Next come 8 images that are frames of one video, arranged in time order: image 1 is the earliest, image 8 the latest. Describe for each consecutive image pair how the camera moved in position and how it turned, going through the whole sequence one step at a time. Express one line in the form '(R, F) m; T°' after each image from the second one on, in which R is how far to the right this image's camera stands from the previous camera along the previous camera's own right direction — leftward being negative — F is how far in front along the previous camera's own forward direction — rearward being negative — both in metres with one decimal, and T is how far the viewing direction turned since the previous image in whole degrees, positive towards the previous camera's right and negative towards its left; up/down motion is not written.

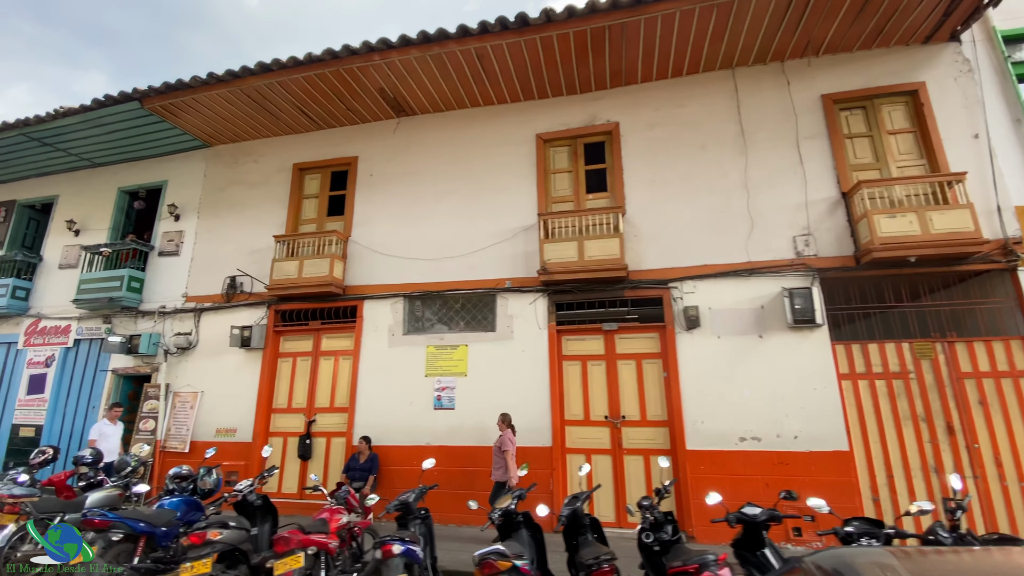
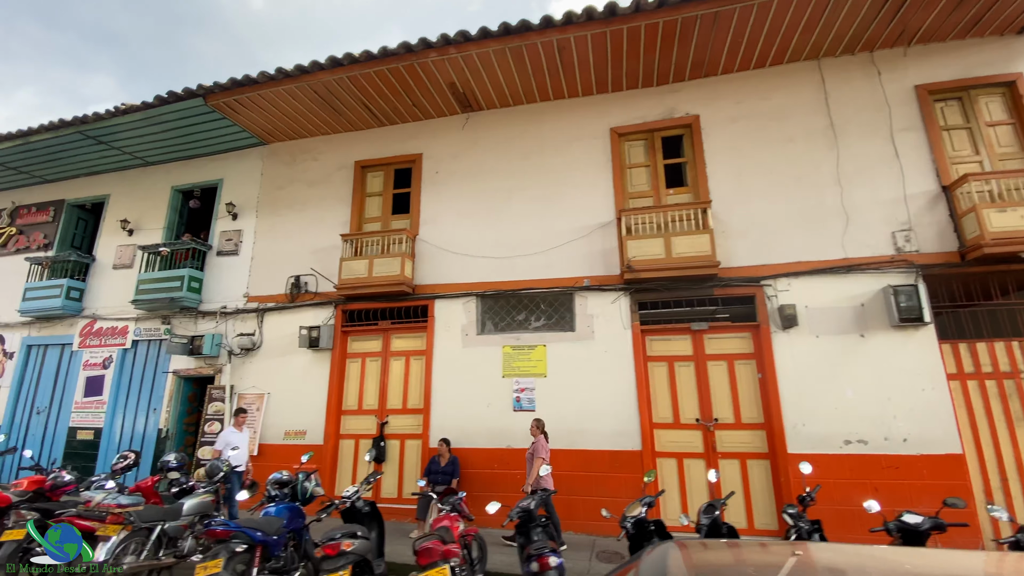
(-1.1, +0.2) m; 0°
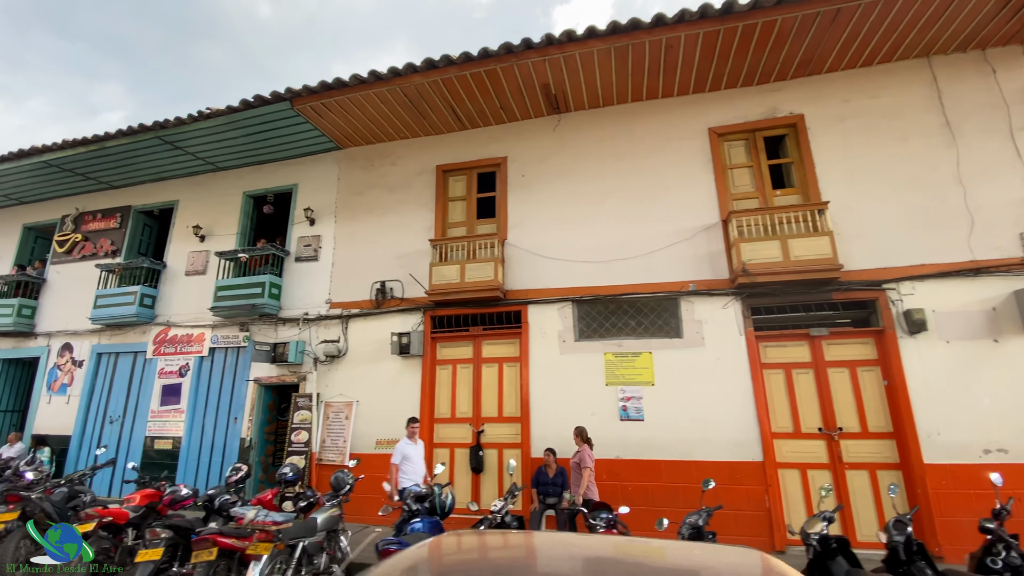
(-1.4, +0.2) m; 0°
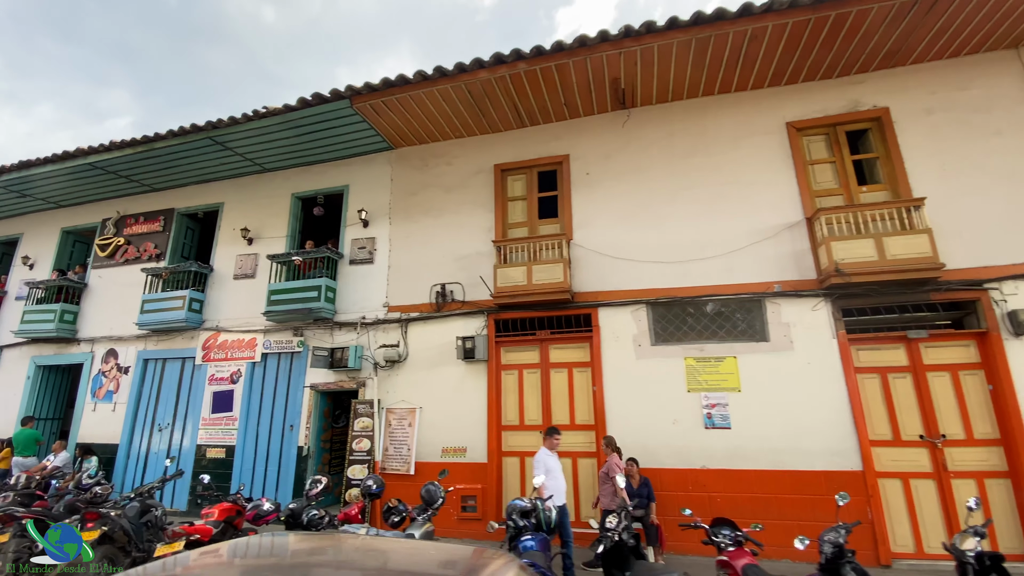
(-1.0, +0.3) m; 0°
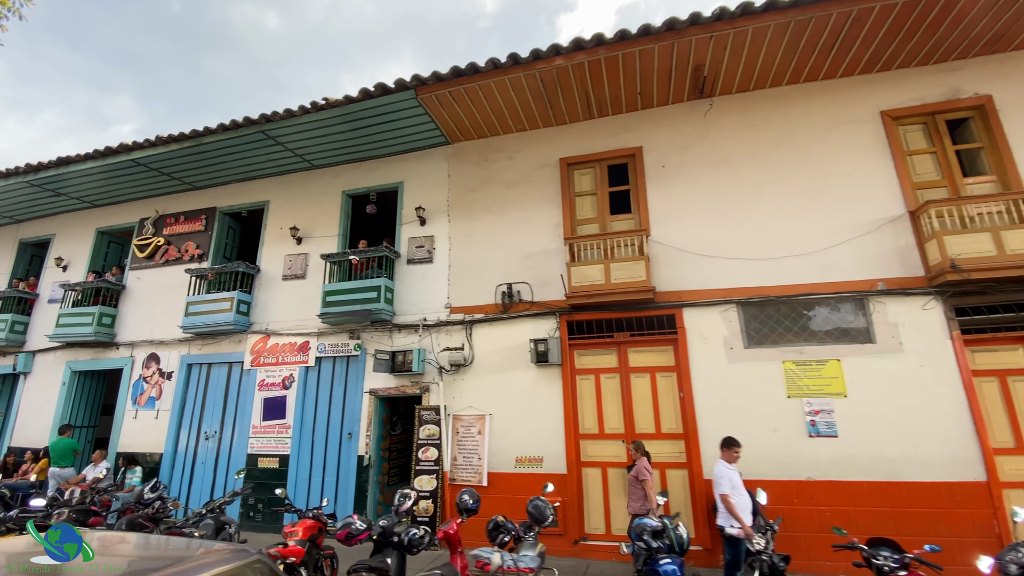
(-1.1, +0.4) m; 0°
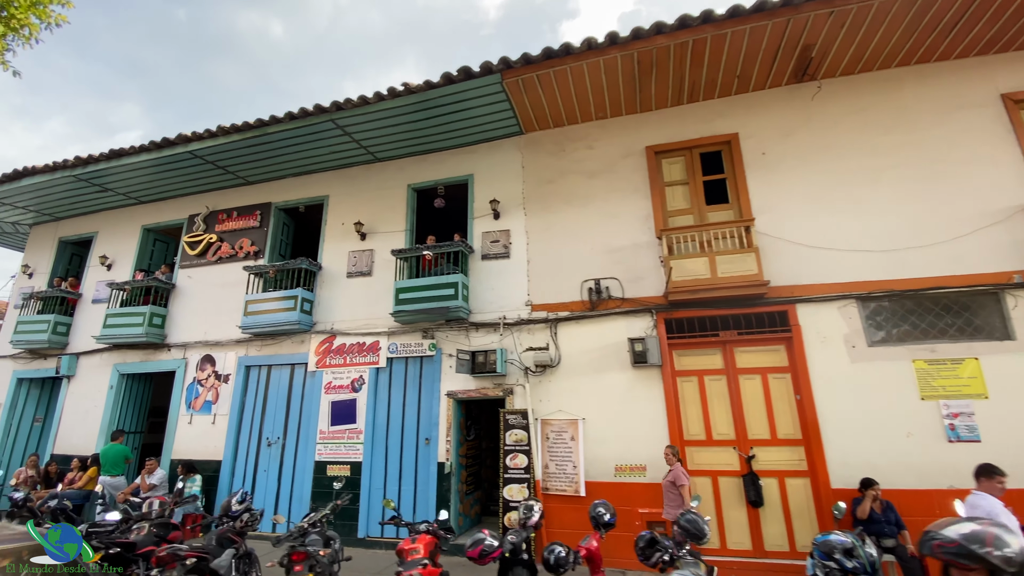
(-1.3, +0.4) m; 0°
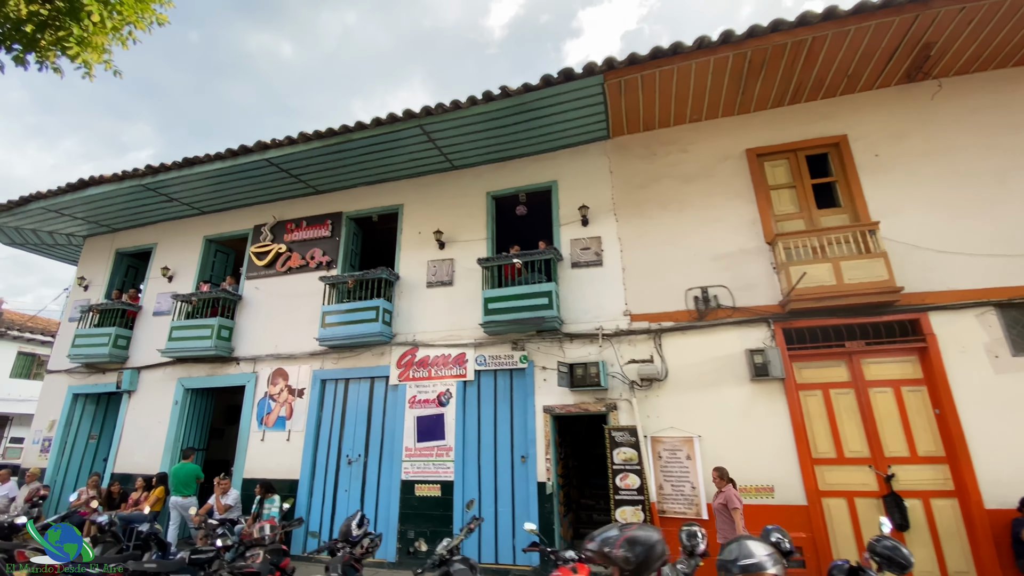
(-1.4, +0.3) m; 0°
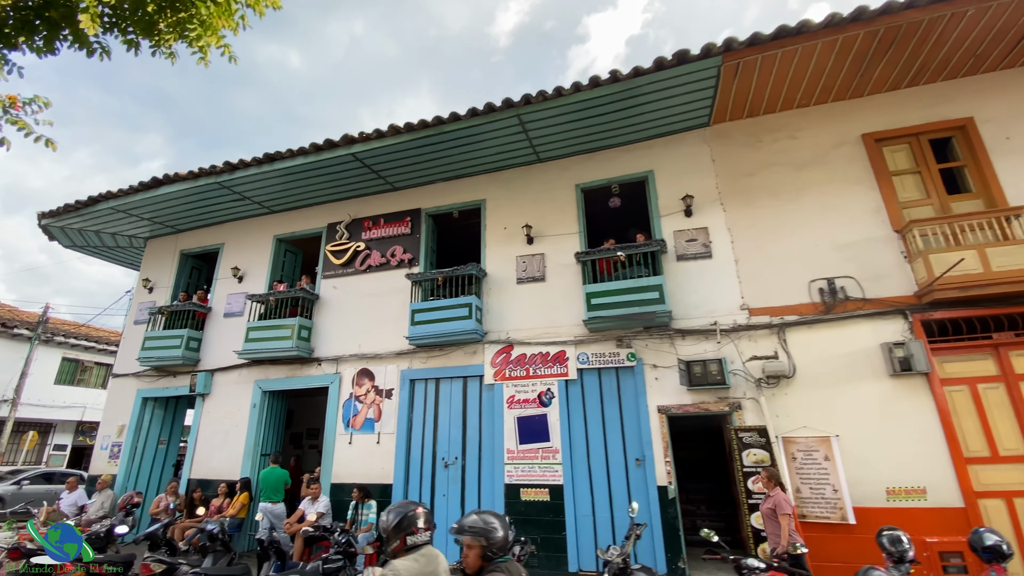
(-1.4, +0.3) m; -1°
